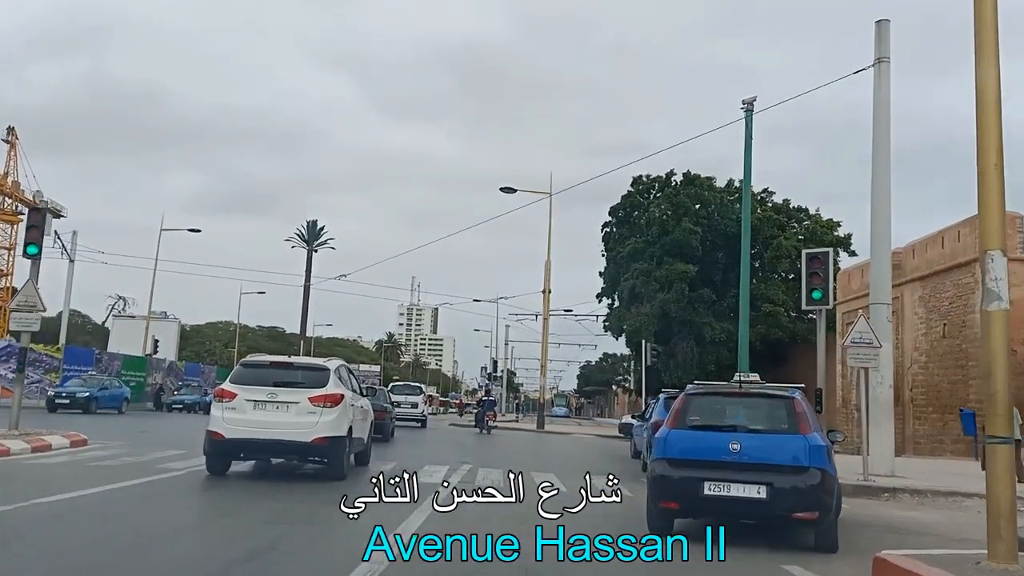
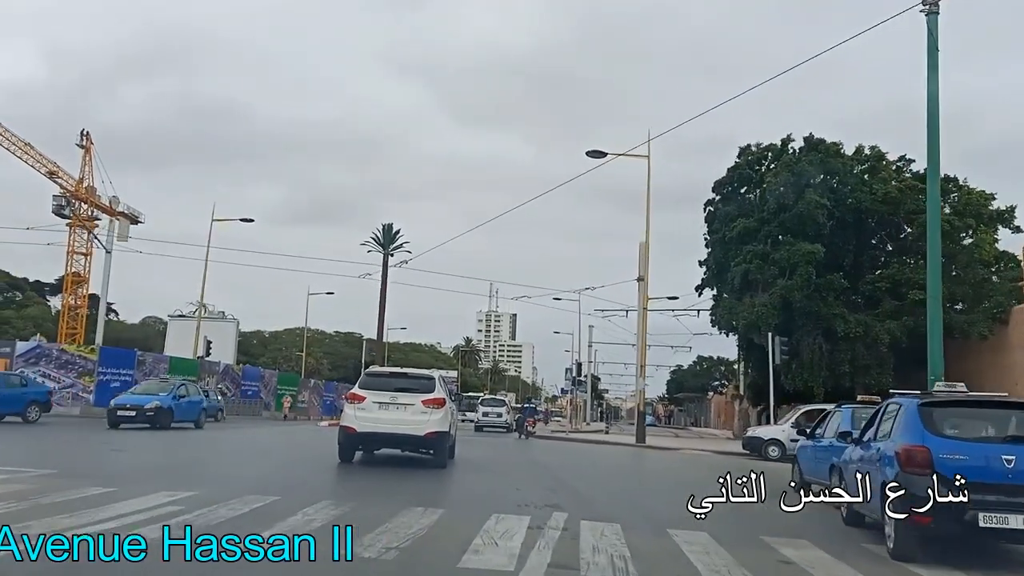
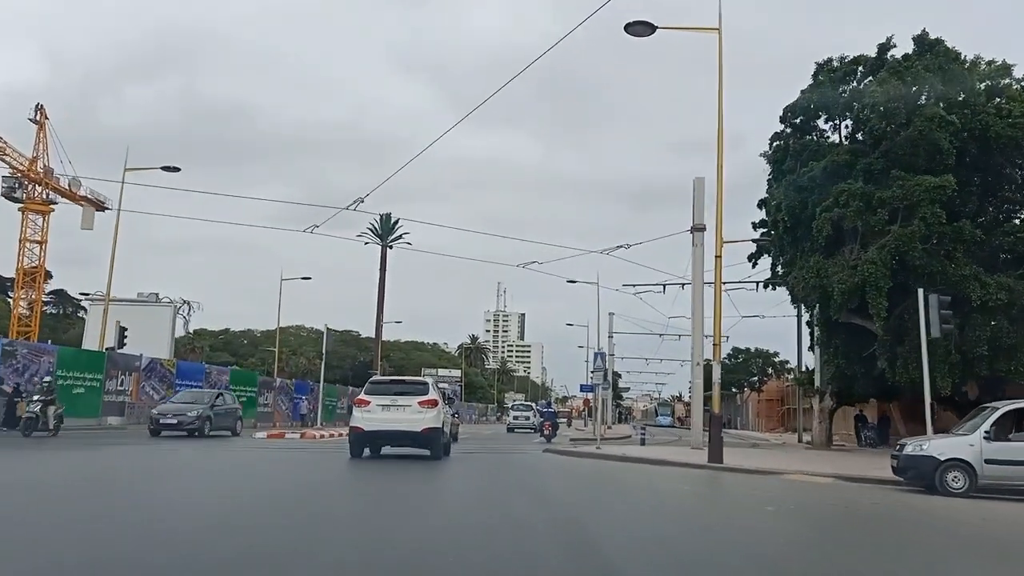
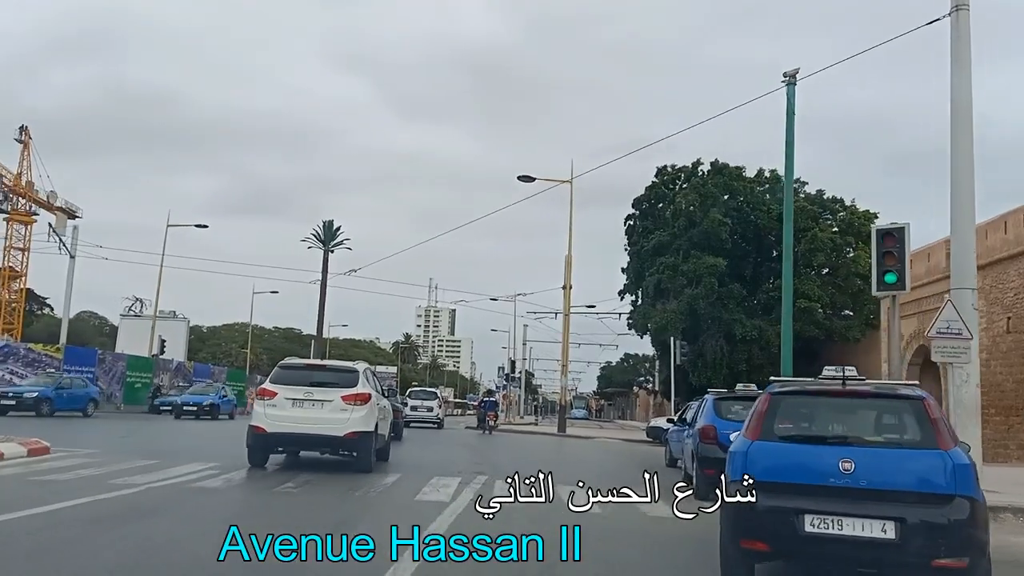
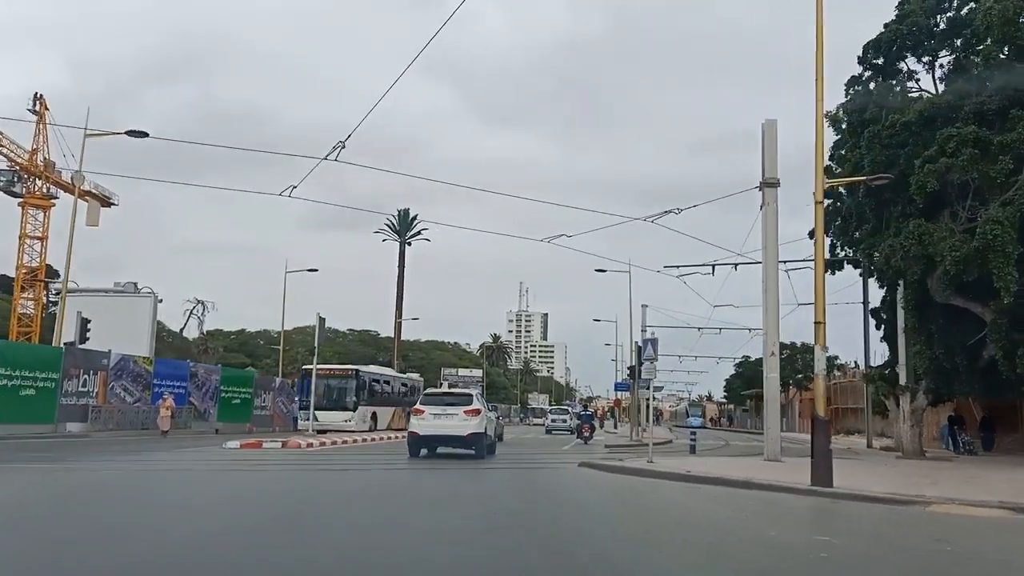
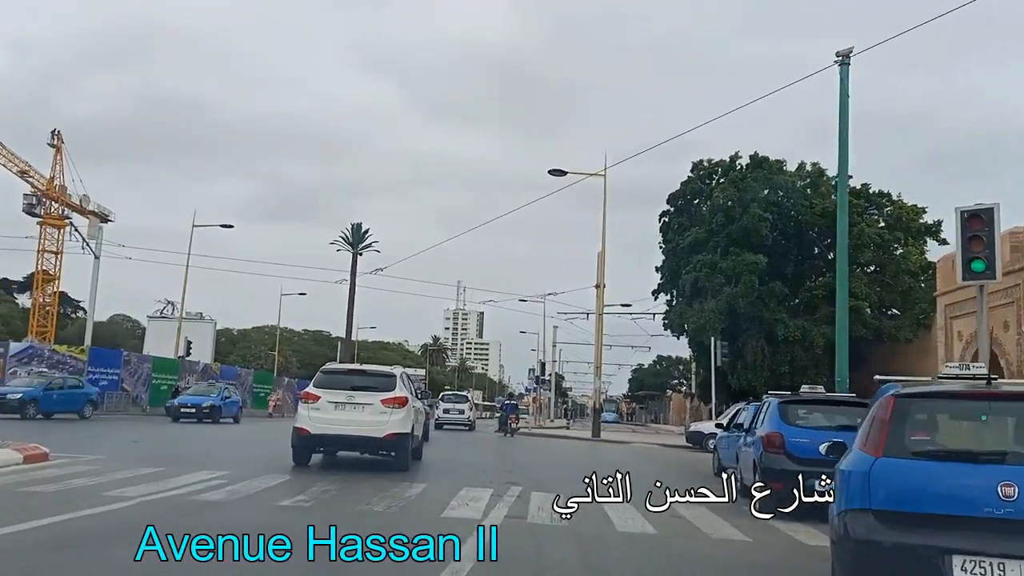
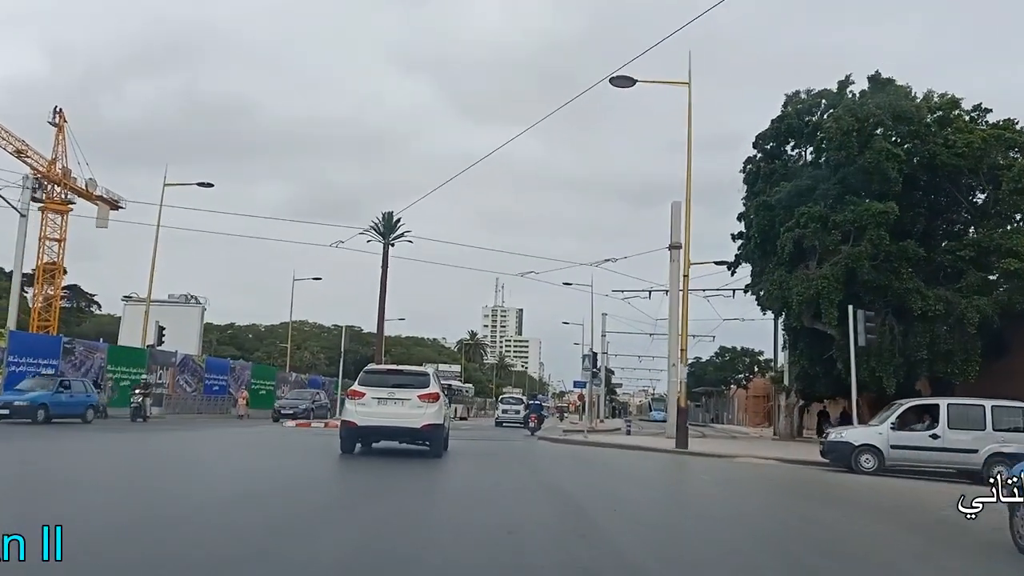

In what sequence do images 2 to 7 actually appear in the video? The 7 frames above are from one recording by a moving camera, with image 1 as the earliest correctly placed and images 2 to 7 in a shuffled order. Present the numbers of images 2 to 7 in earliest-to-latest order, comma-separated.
4, 6, 2, 7, 3, 5
